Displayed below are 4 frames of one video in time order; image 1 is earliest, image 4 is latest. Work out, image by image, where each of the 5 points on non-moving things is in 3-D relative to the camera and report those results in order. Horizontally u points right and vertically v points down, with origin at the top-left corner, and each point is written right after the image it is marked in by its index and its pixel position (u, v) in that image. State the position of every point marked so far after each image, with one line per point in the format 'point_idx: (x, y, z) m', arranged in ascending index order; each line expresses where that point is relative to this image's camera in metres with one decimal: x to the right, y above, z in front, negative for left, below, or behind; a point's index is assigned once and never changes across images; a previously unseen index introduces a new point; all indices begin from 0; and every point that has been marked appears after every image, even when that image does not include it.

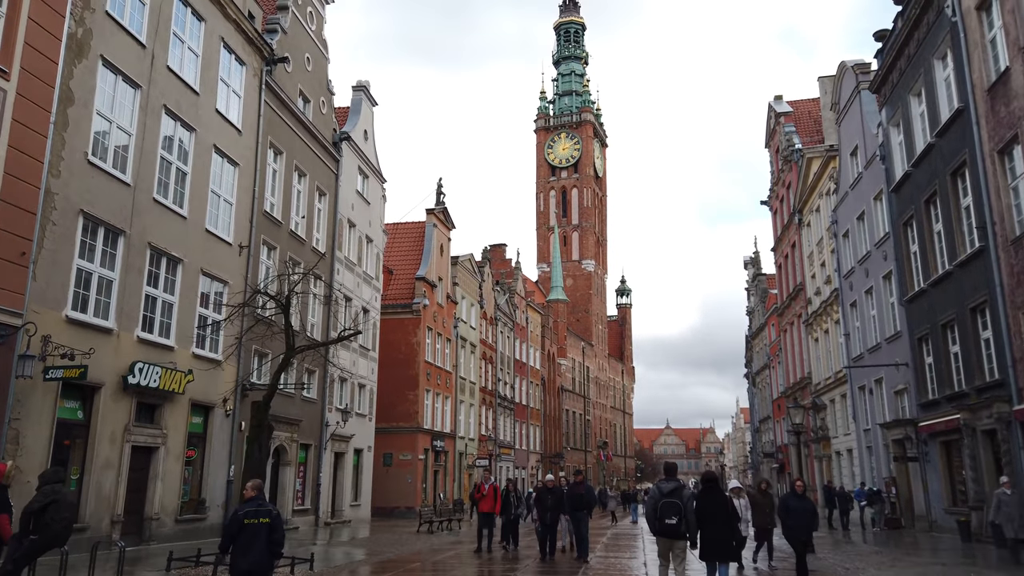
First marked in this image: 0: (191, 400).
0: (-7.3, -2.5, +17.5) m
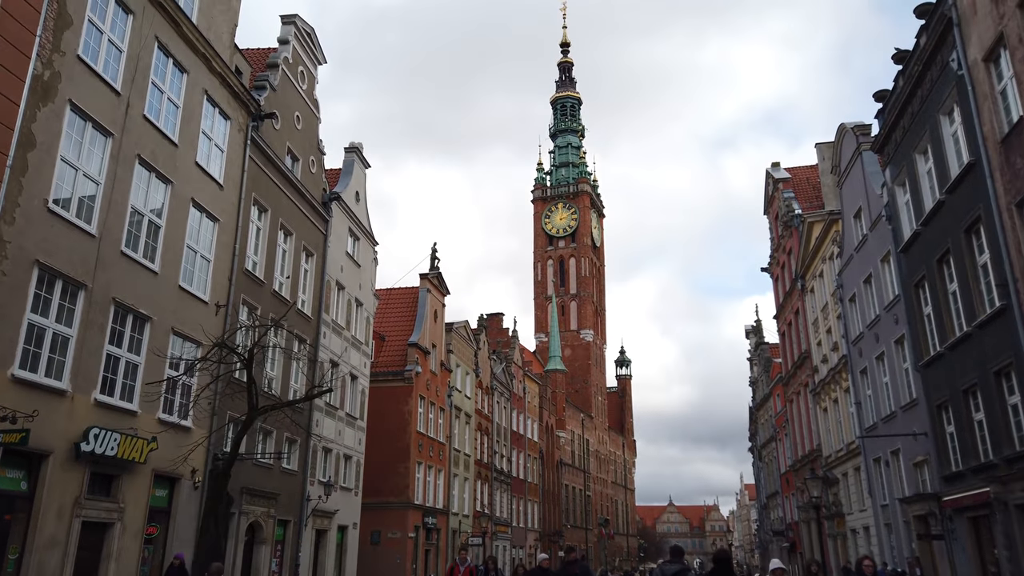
0: (-7.4, -3.8, +16.1) m
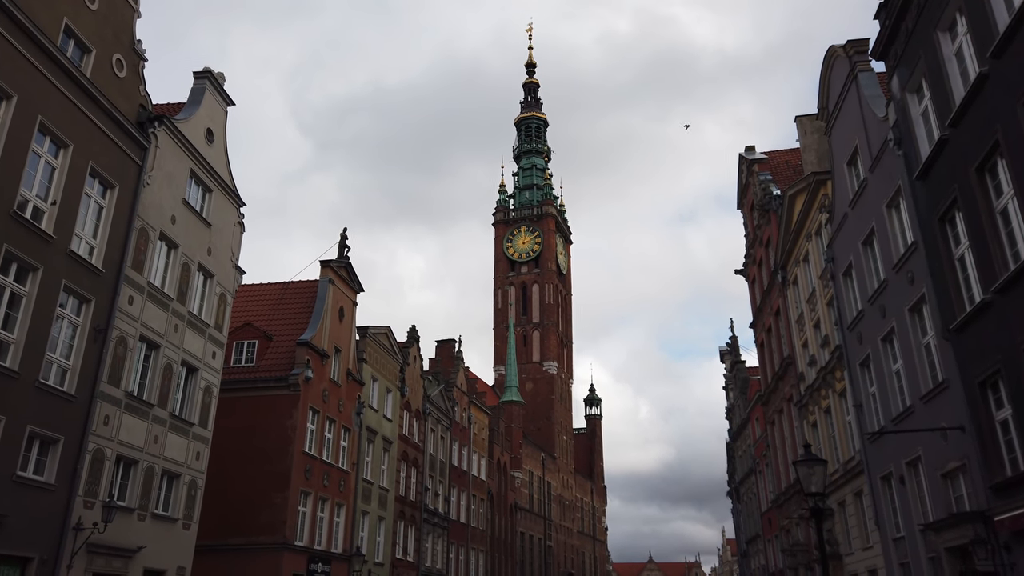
0: (-10.2, -1.8, +8.9) m
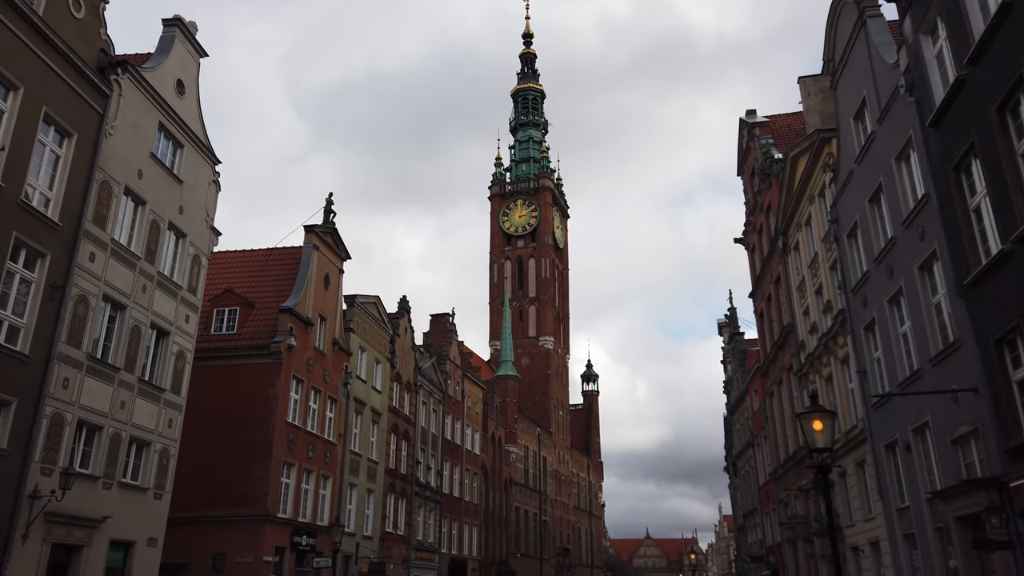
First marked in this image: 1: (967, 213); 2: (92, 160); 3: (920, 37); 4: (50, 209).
0: (-10.5, -1.1, +7.8) m
1: (+8.7, +1.5, +14.8) m
2: (-9.6, +2.9, +17.6) m
3: (+8.7, +5.4, +16.5) m
4: (-9.8, +1.7, +16.4) m
